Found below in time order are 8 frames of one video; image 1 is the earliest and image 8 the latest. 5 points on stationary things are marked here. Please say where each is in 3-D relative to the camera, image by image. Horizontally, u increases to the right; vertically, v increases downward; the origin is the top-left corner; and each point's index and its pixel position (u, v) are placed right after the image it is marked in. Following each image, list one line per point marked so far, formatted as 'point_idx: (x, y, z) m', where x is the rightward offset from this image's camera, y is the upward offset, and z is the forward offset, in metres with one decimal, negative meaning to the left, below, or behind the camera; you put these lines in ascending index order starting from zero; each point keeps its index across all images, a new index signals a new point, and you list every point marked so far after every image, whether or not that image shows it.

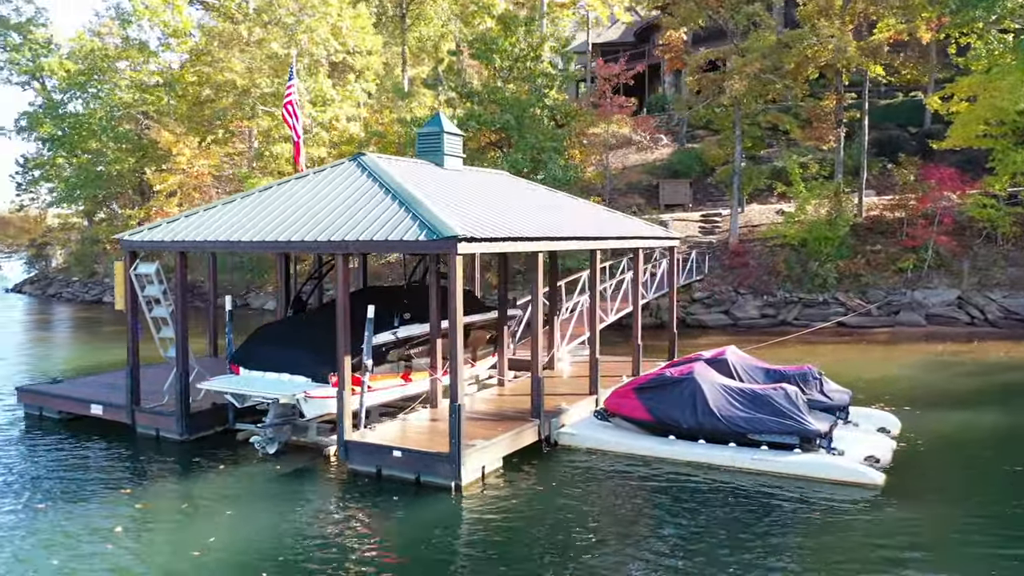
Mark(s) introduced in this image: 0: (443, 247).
0: (-0.8, +0.5, +9.3) m
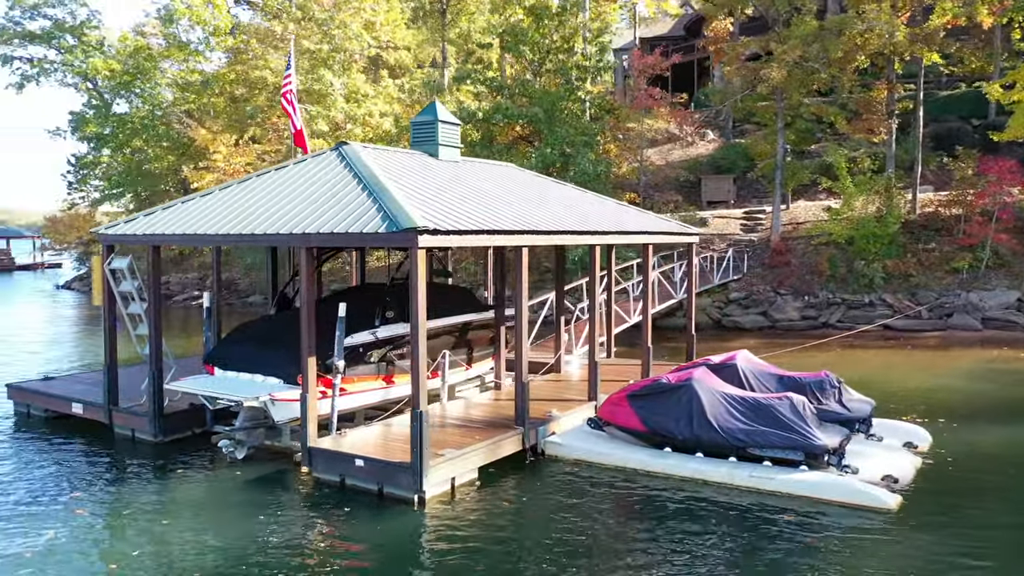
0: (-1.2, +0.5, +8.6) m
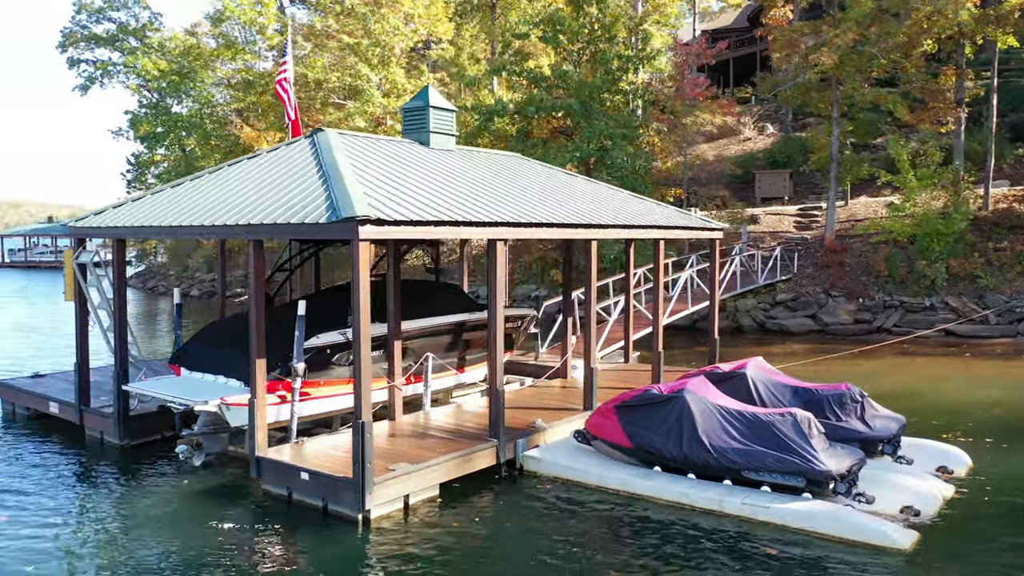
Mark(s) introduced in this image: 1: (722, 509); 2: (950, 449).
0: (-1.6, +0.5, +7.7) m
1: (+2.1, -2.2, +8.1) m
2: (+5.2, -1.9, +9.8) m
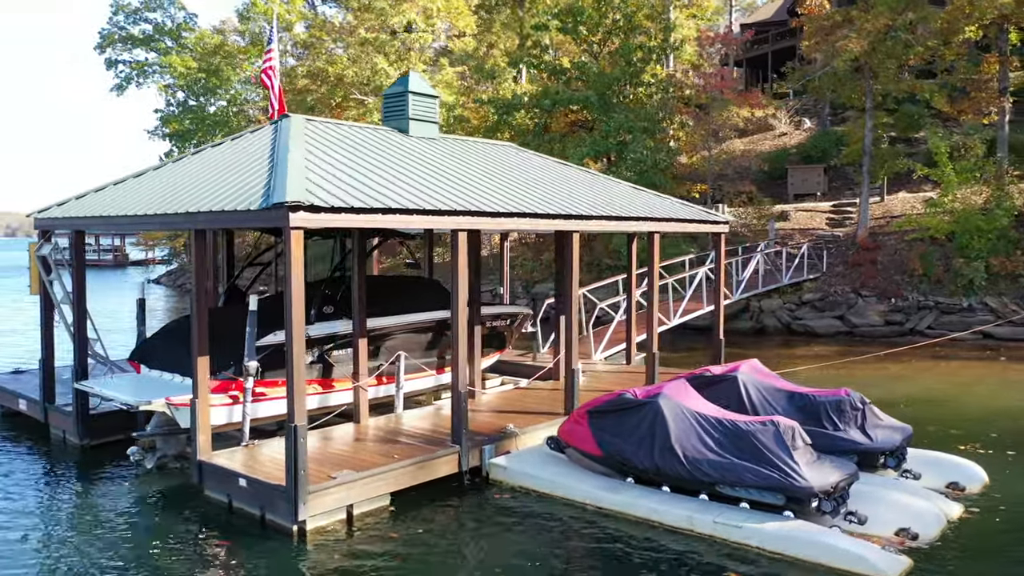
0: (-2.1, +0.6, +7.1) m
1: (+1.6, -2.1, +7.3) m
2: (+4.9, -1.9, +8.8) m
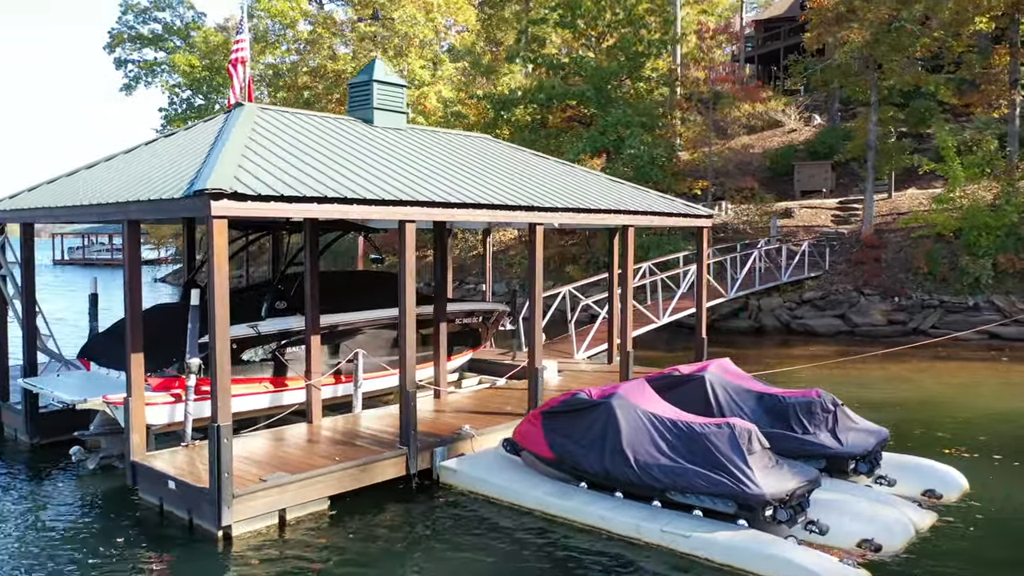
0: (-2.6, +0.7, +6.7) m
1: (+1.1, -2.1, +6.9) m
2: (+4.4, -1.8, +8.3) m
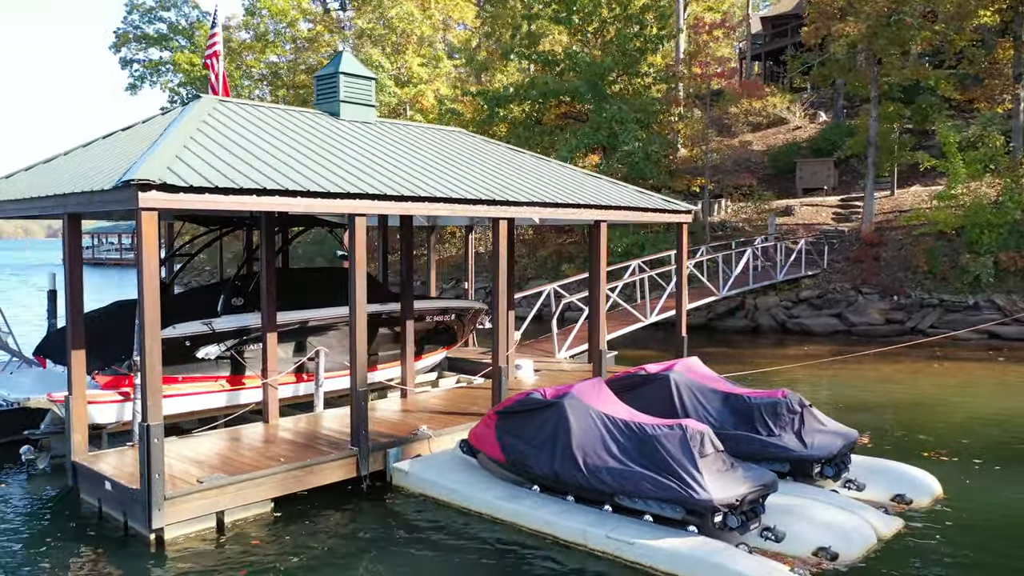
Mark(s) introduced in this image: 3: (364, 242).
0: (-3.1, +0.7, +6.5) m
1: (+0.6, -2.0, +6.6) m
2: (+3.9, -1.8, +8.0) m
3: (-1.5, +0.5, +8.3) m
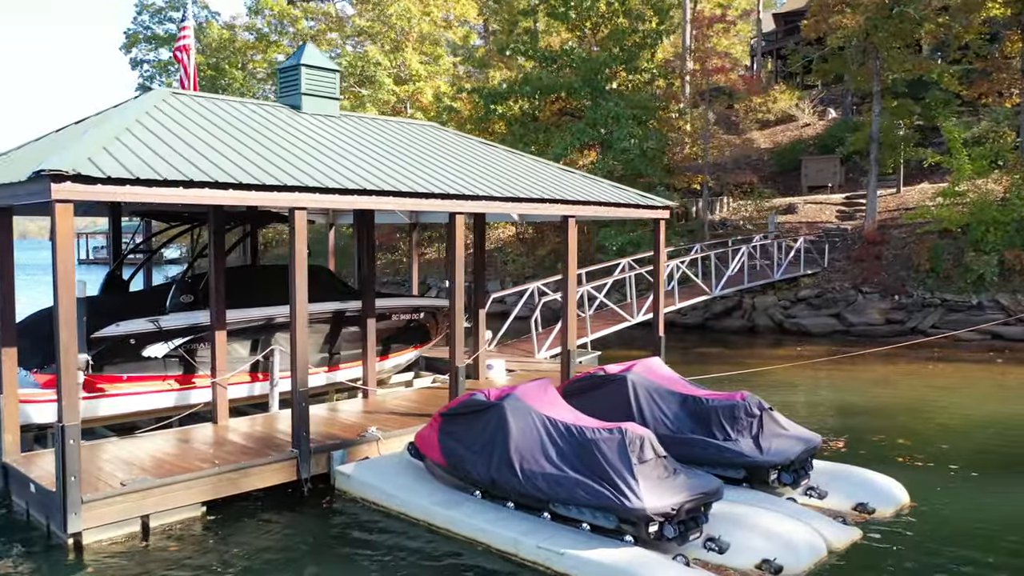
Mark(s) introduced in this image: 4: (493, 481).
0: (-3.6, +0.7, +6.3) m
1: (+0.1, -2.0, +6.3) m
2: (+3.4, -1.8, +7.6) m
3: (-2.0, +0.5, +8.0) m
4: (-0.1, -1.6, +6.7) m
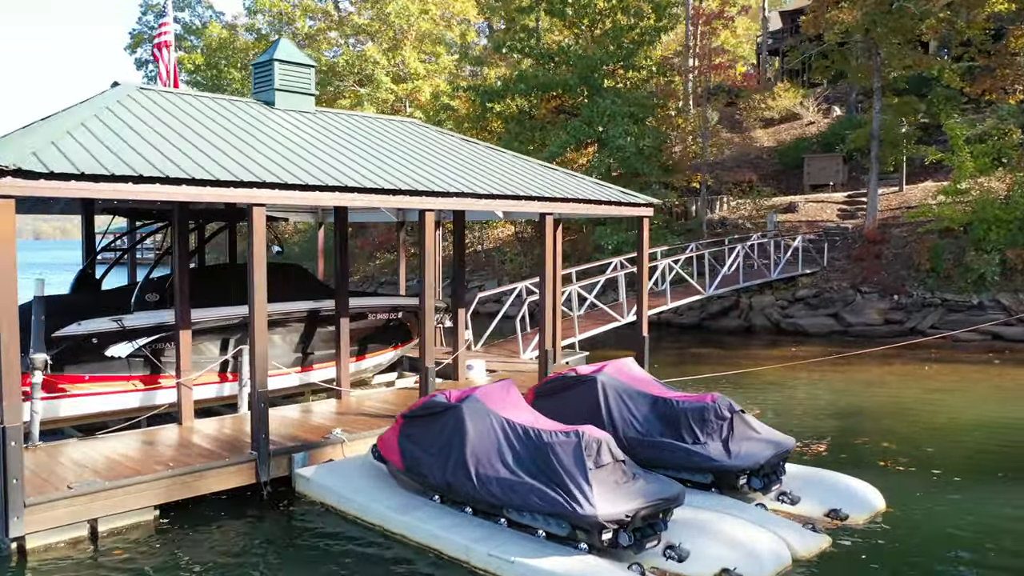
0: (-3.9, +0.7, +6.1) m
1: (-0.3, -2.0, +6.0) m
2: (+3.1, -1.7, +7.3) m
3: (-2.3, +0.5, +7.8) m
4: (-0.5, -1.6, +6.5) m
